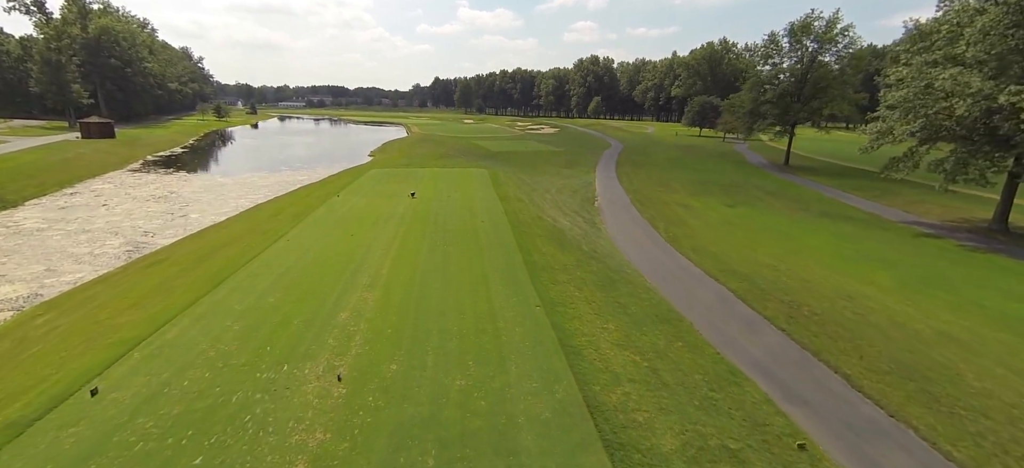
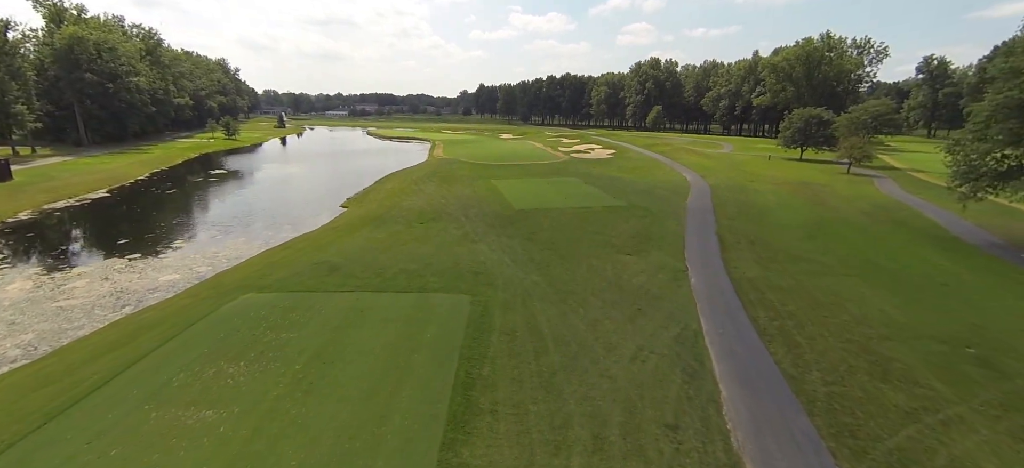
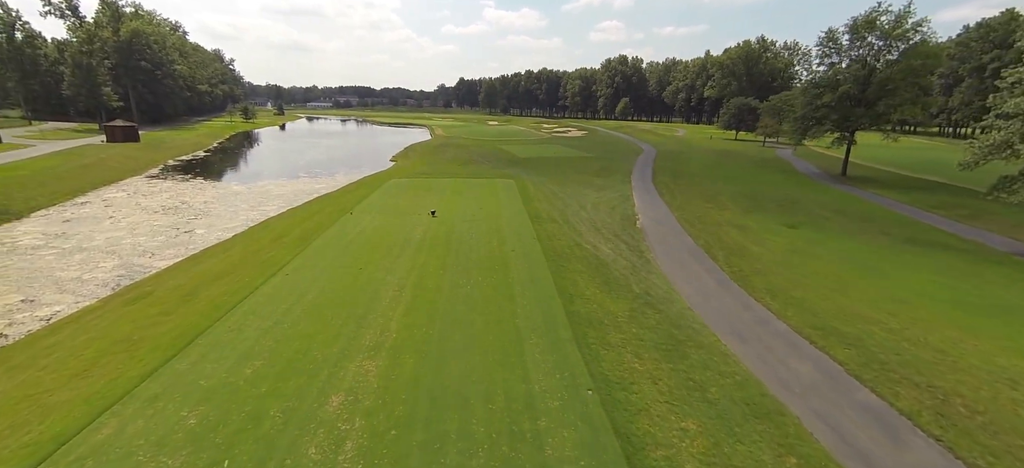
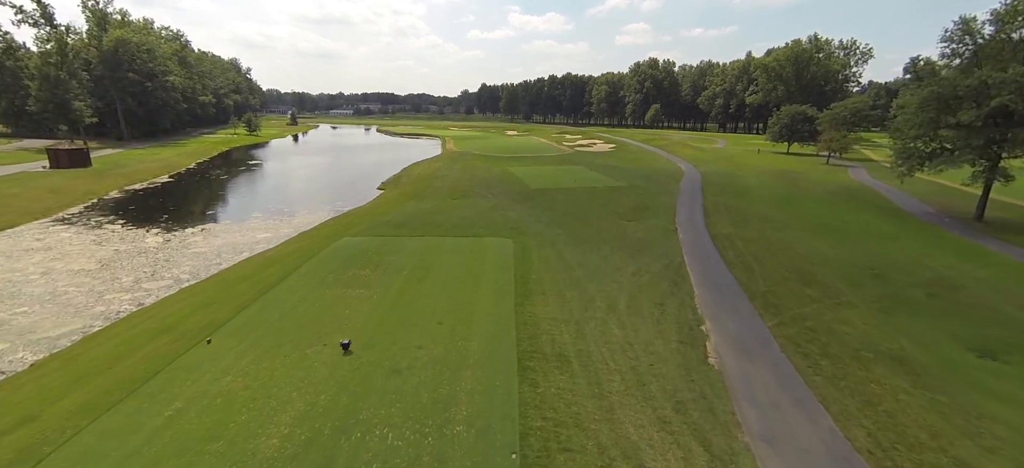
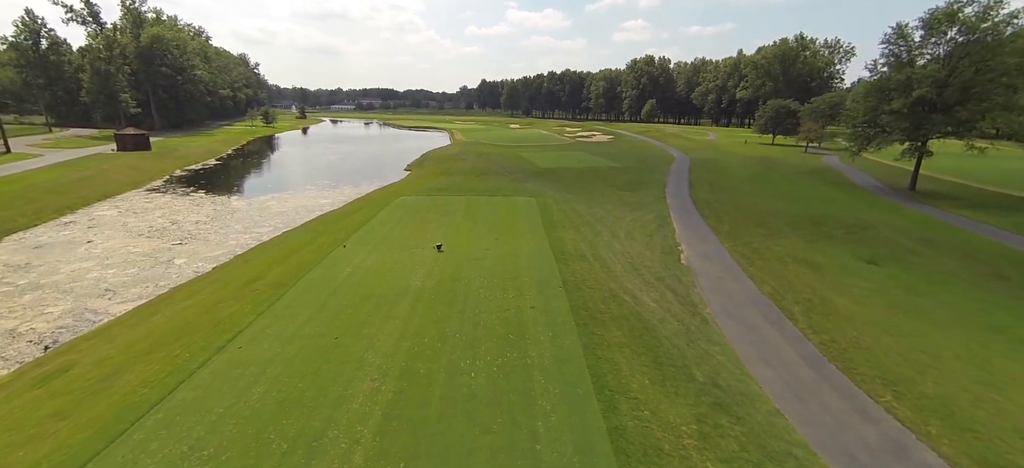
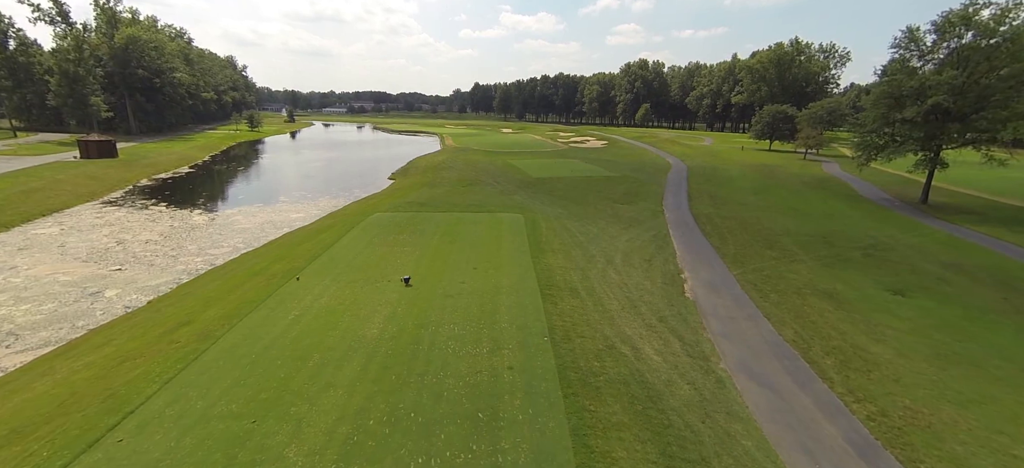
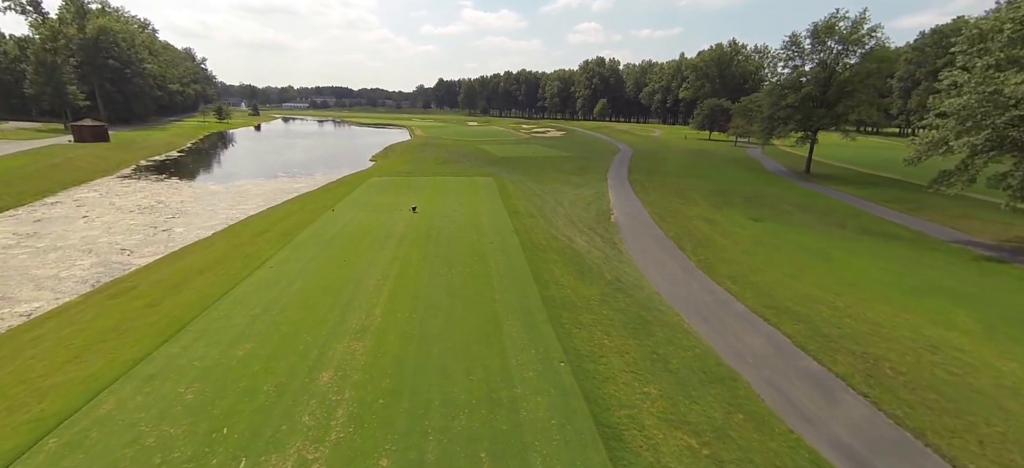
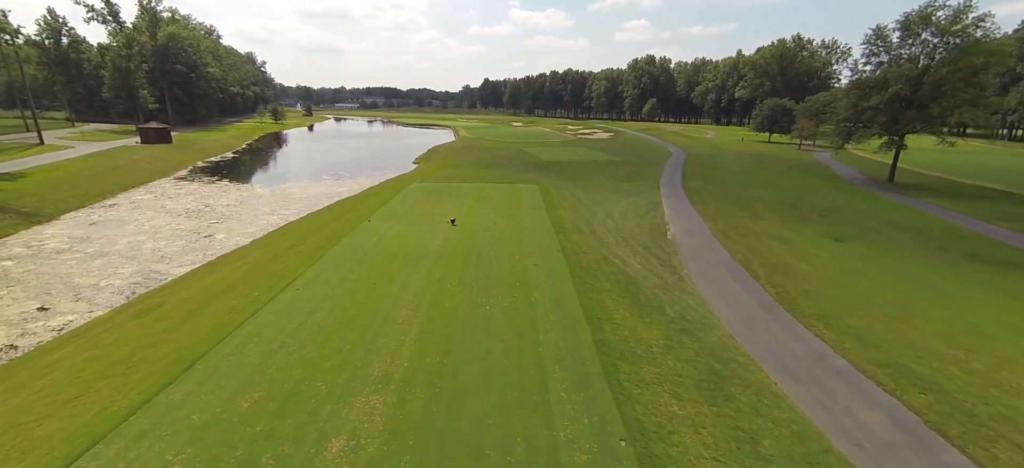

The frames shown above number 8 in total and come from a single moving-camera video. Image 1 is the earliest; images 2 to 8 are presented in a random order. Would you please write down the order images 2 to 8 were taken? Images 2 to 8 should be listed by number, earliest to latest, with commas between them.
7, 3, 8, 5, 6, 4, 2
